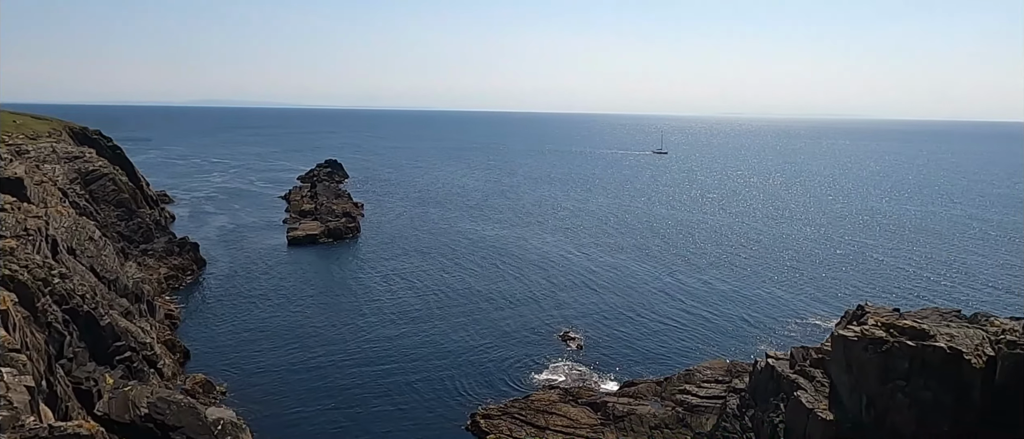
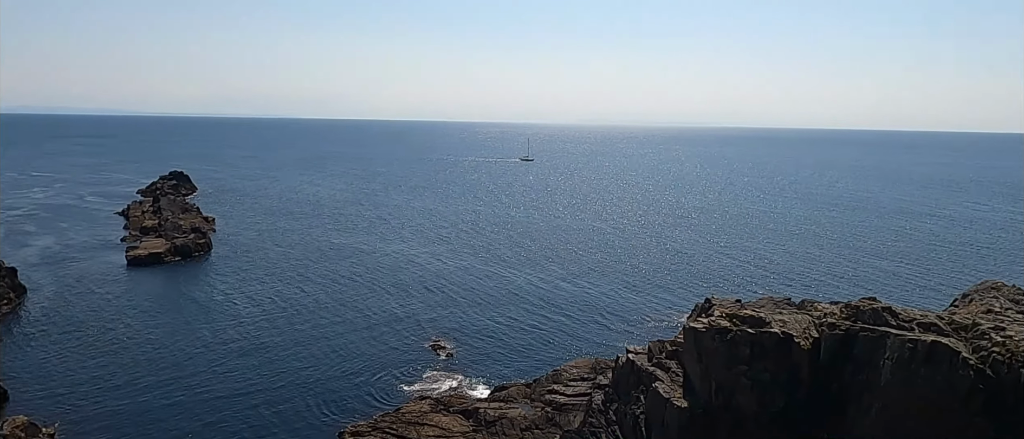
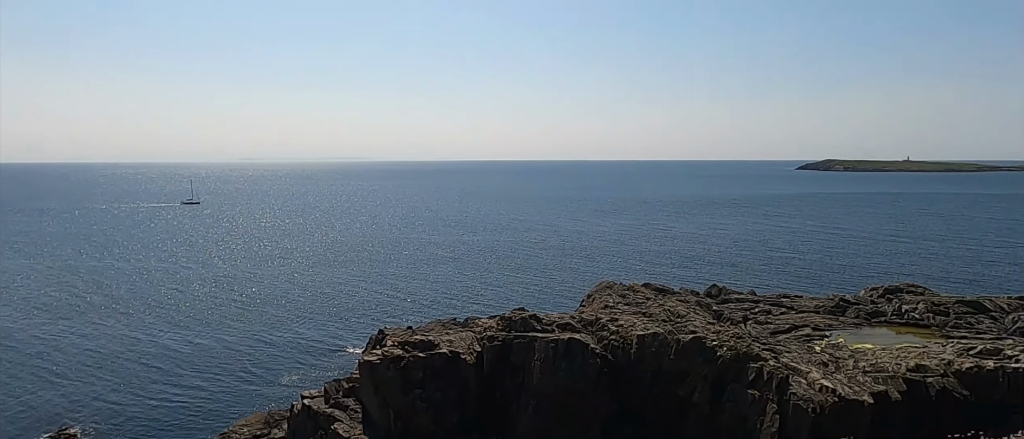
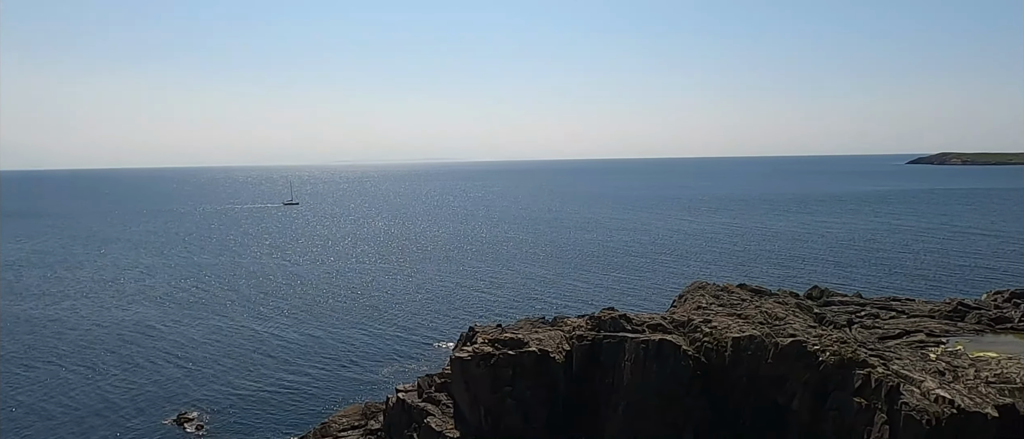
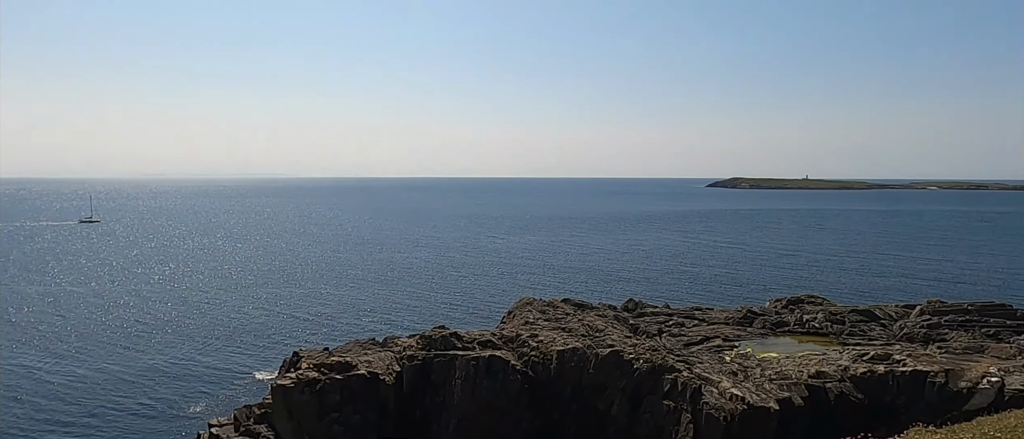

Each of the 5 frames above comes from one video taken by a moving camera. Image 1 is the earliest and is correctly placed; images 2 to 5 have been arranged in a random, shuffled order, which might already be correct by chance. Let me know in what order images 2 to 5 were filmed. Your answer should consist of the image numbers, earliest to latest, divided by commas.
2, 4, 3, 5
